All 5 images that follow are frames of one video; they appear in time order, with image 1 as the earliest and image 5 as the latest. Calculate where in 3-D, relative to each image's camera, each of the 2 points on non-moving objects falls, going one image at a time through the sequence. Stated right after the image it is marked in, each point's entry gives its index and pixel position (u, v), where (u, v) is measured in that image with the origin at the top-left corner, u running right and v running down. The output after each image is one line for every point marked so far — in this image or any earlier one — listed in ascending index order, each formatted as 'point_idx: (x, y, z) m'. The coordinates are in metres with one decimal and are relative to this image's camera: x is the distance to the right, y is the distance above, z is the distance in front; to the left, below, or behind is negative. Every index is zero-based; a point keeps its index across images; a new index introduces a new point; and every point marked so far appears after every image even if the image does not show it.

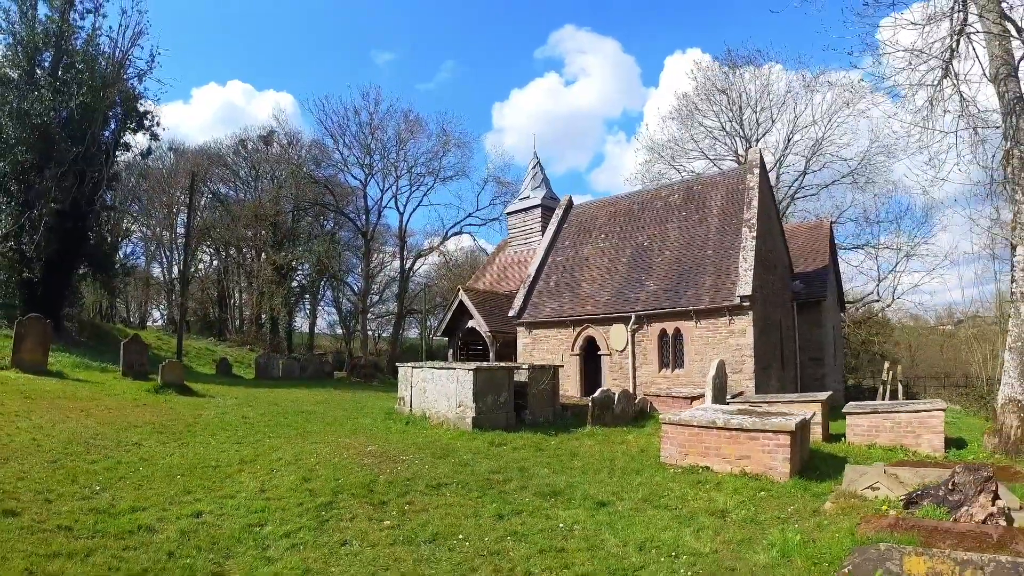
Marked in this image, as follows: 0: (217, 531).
0: (-2.5, -2.0, +5.2) m
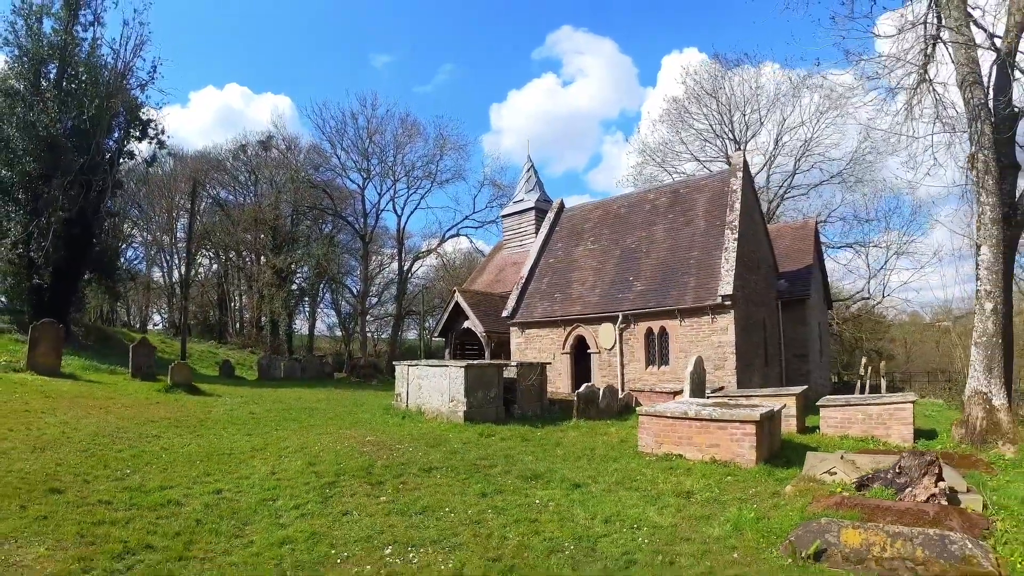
0: (-2.7, -2.1, +6.1) m
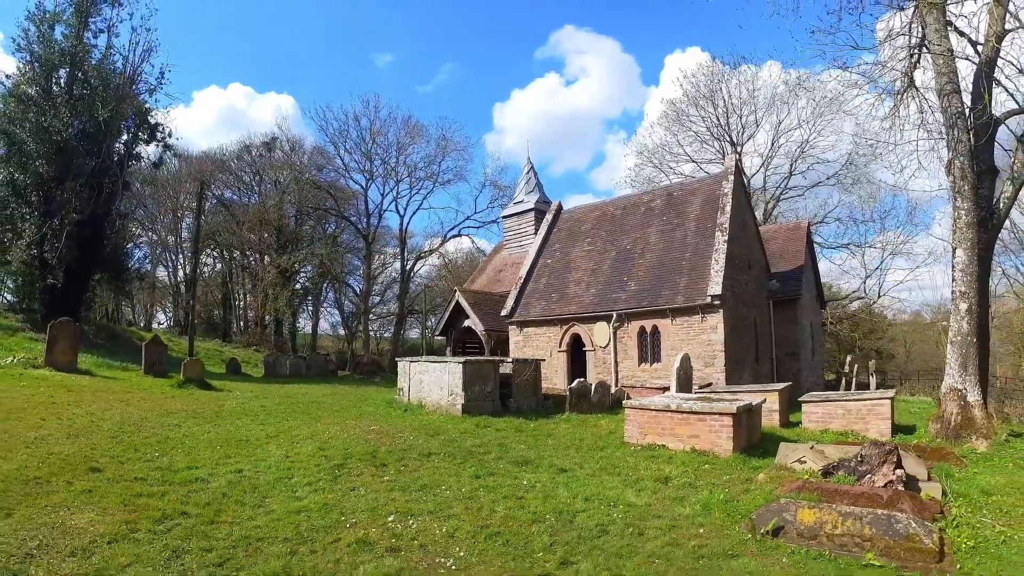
0: (-2.8, -2.1, +6.9) m
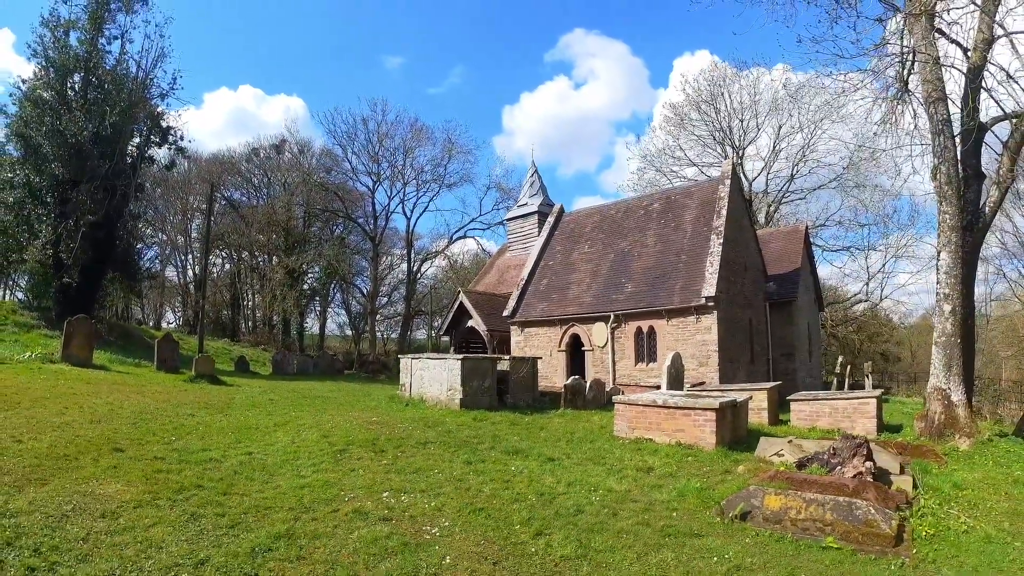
0: (-3.0, -2.1, +7.5) m
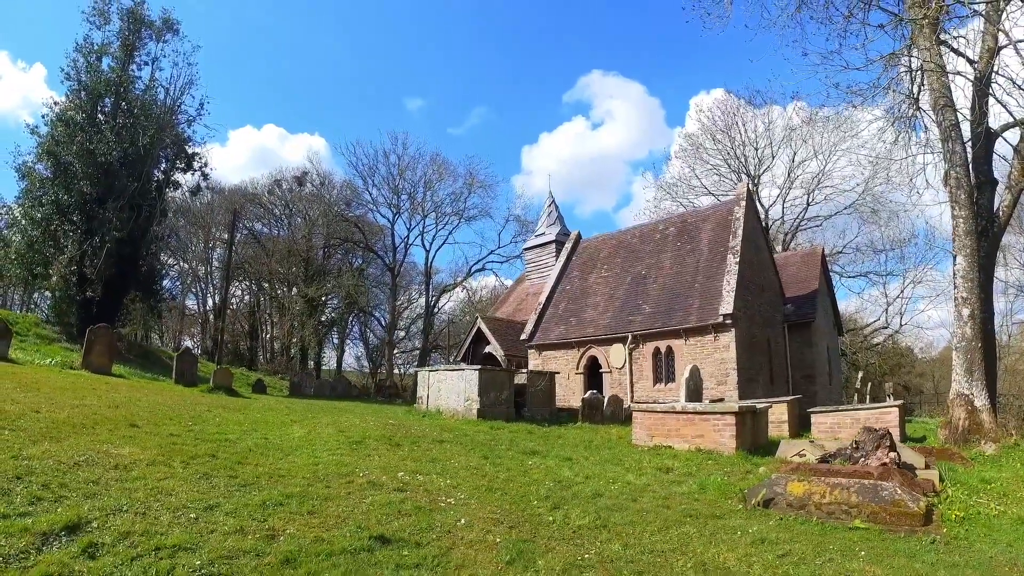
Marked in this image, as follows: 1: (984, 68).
0: (-2.8, -1.9, +7.4) m
1: (+10.2, +4.7, +13.2) m
